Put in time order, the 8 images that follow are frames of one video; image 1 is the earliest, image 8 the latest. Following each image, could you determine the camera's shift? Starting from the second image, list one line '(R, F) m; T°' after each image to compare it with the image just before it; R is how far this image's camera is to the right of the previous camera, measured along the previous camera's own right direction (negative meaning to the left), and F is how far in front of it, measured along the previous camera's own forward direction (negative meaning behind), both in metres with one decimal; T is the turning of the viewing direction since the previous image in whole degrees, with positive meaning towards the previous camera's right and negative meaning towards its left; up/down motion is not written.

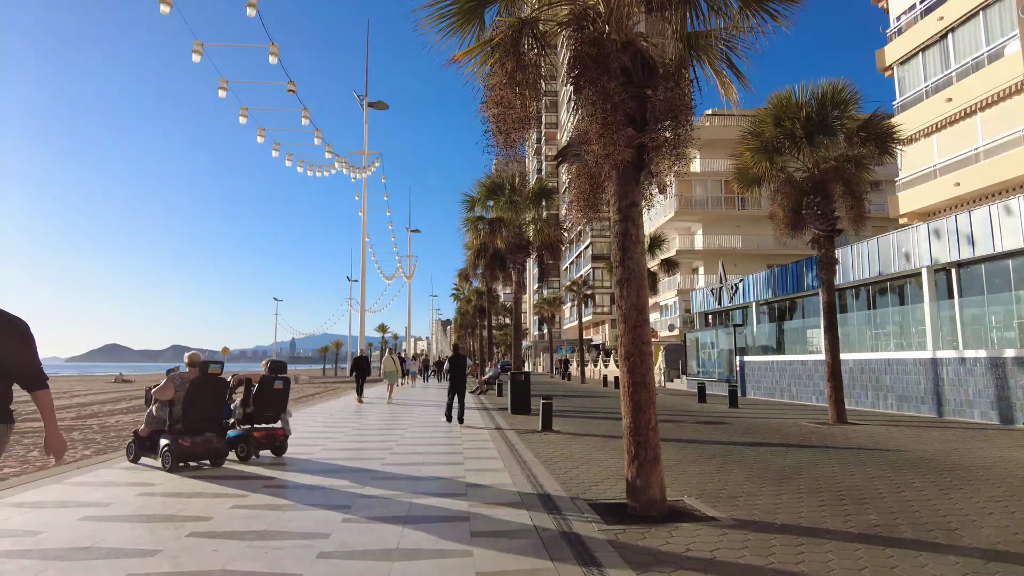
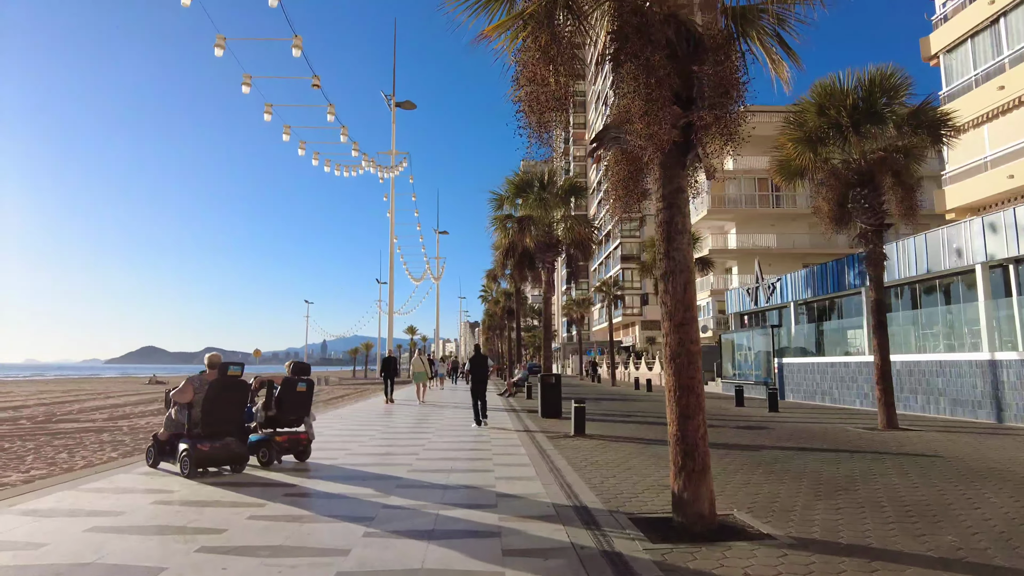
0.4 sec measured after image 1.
(0.0, +0.4) m; -2°
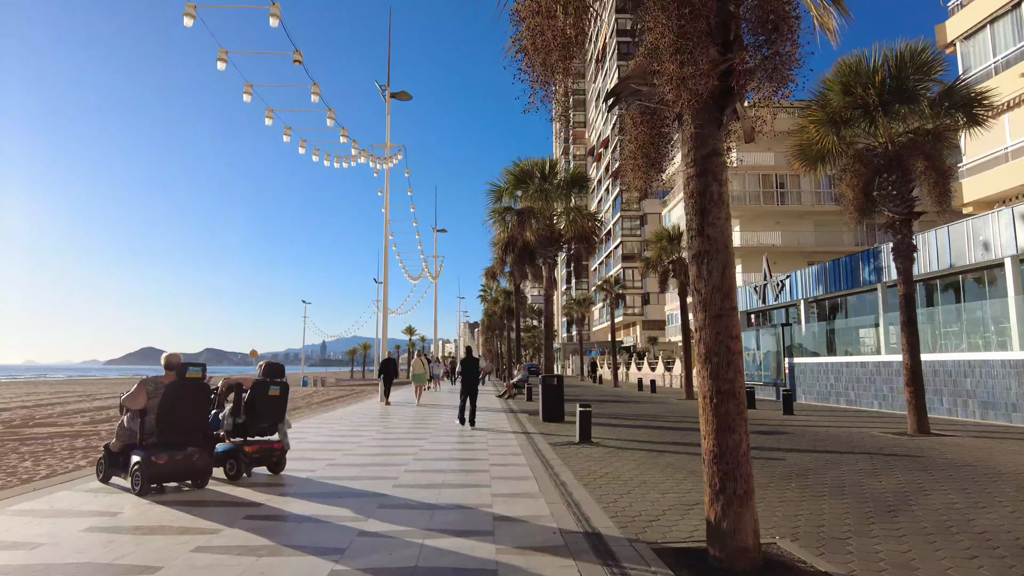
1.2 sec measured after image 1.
(0.0, +0.9) m; 0°
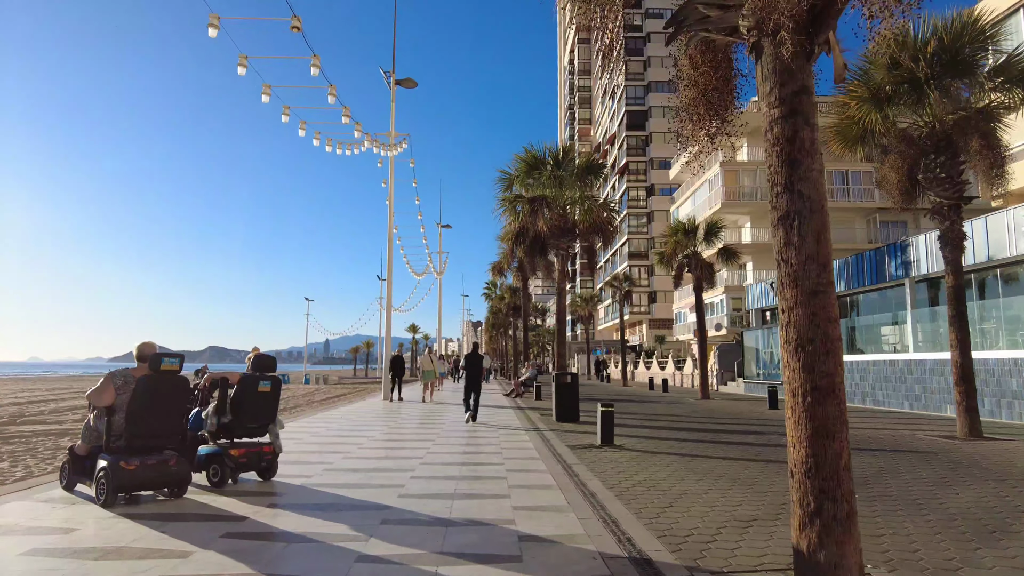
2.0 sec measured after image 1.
(-0.2, +0.9) m; 0°
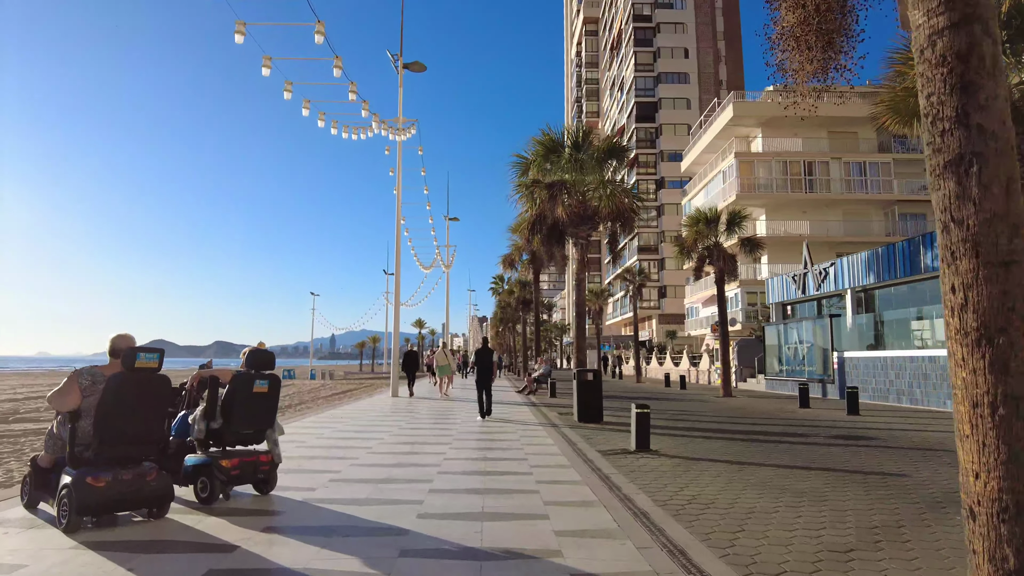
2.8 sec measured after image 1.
(-0.3, +0.9) m; 0°
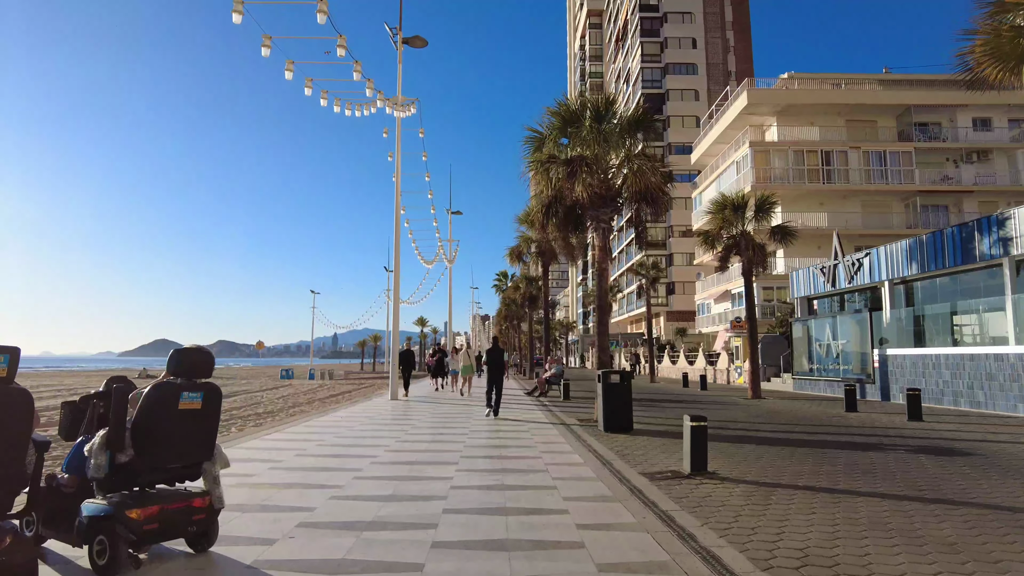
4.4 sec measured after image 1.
(-0.2, +1.8) m; 0°
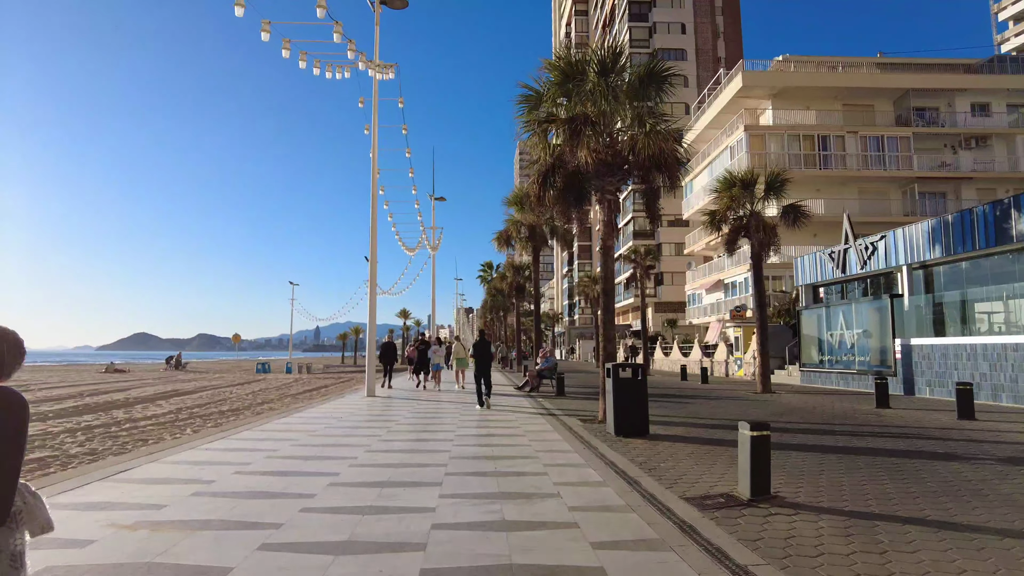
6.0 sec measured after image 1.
(-0.2, +1.8) m; +1°
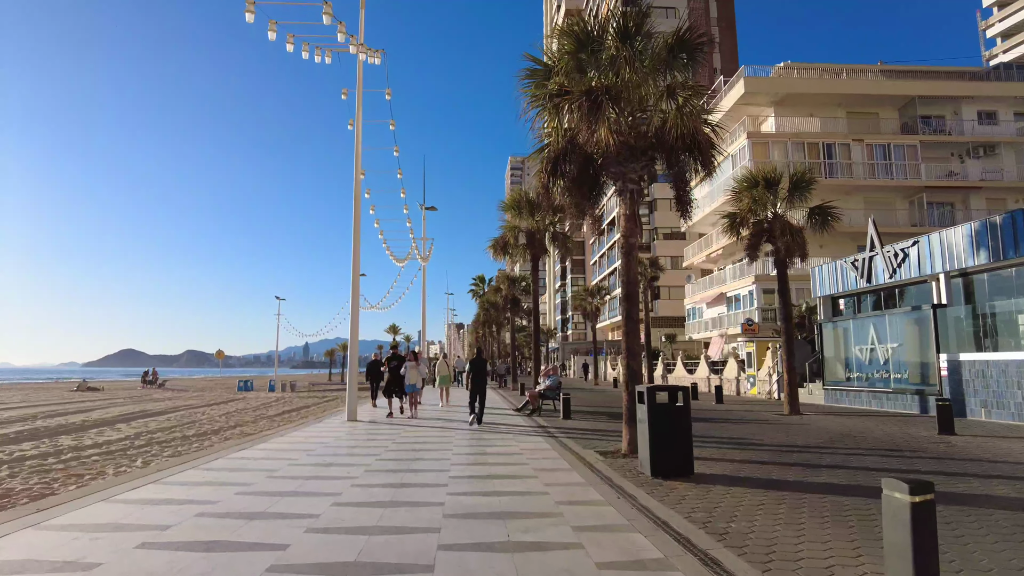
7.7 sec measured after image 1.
(-0.2, +1.9) m; +1°
